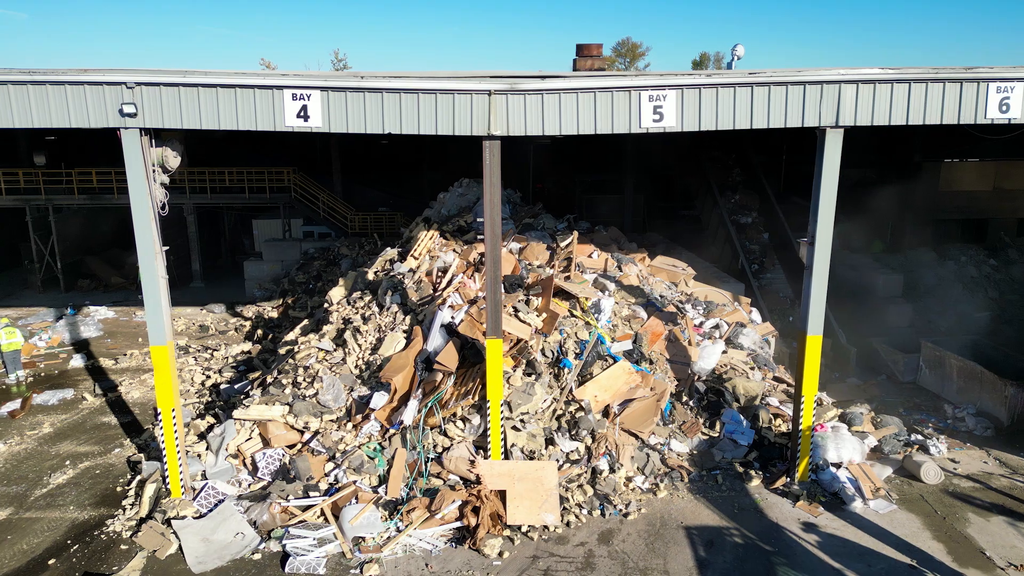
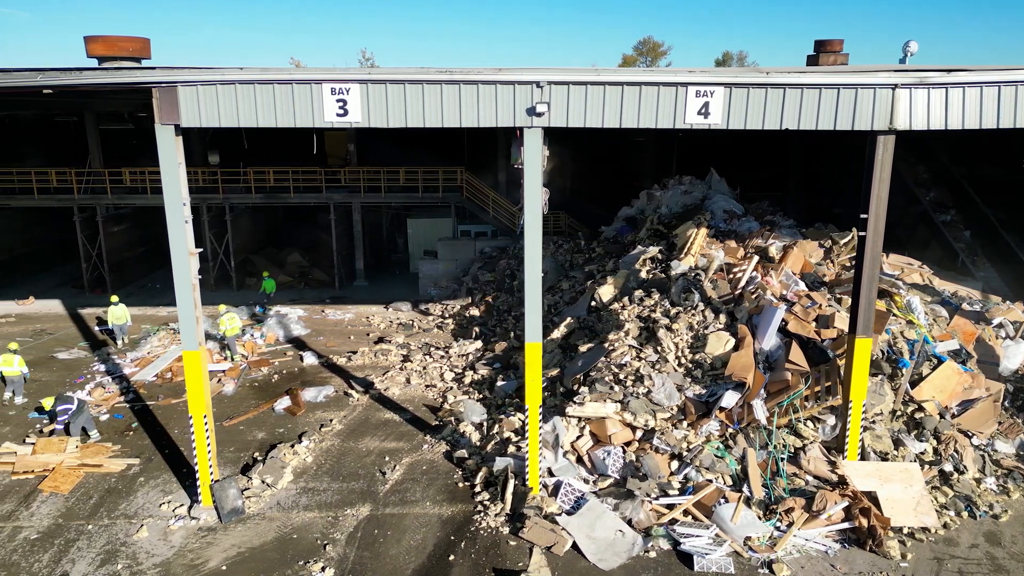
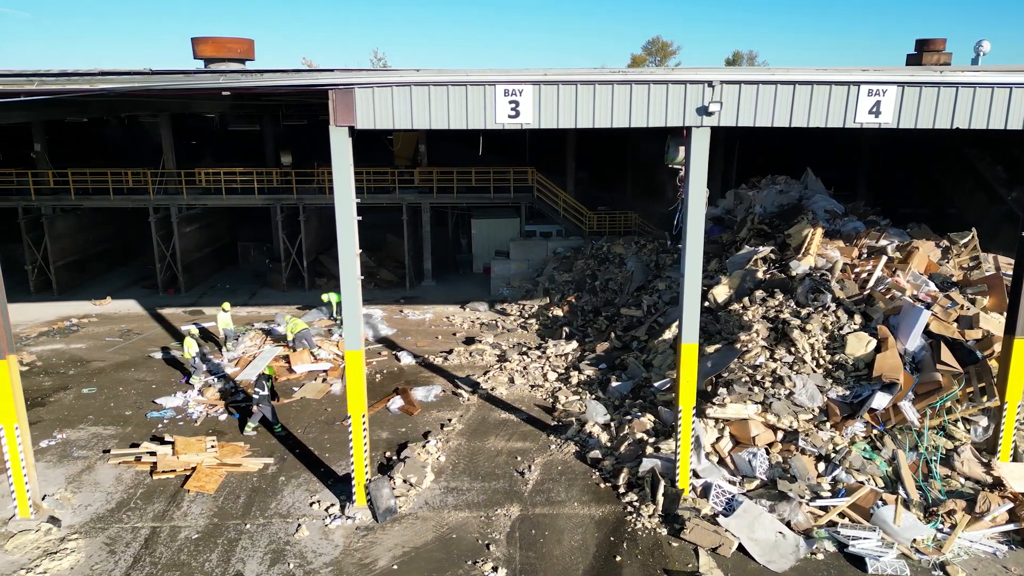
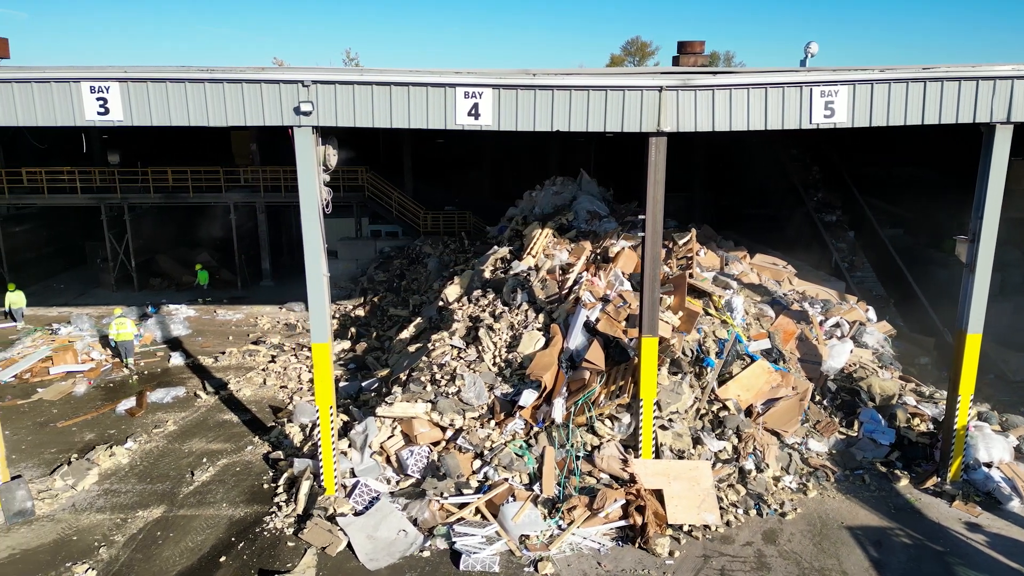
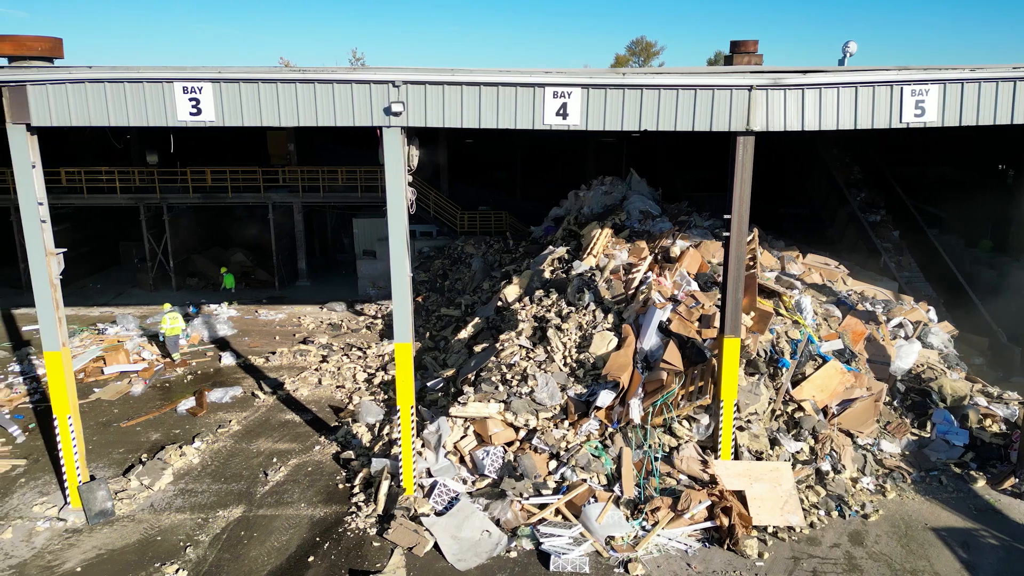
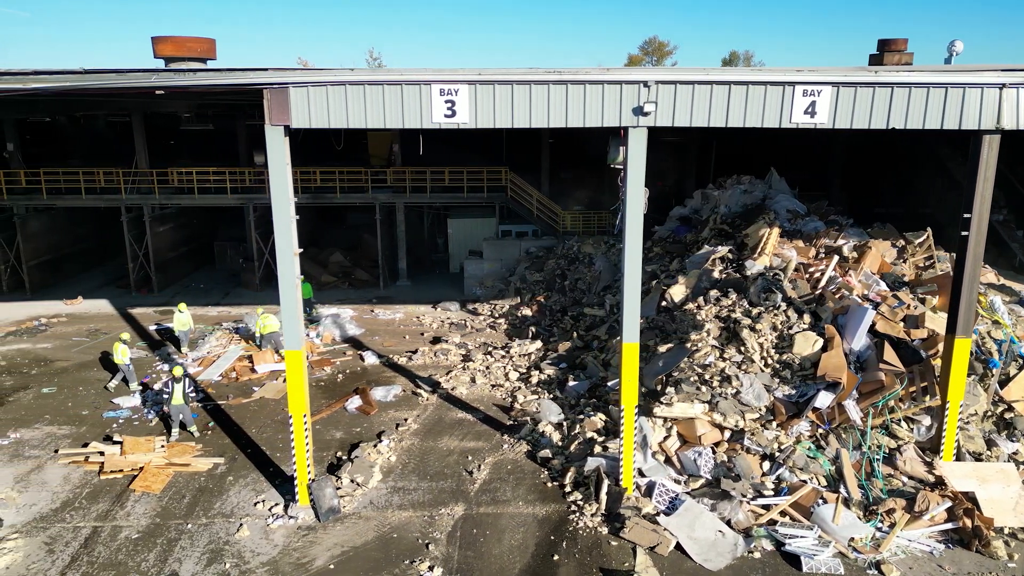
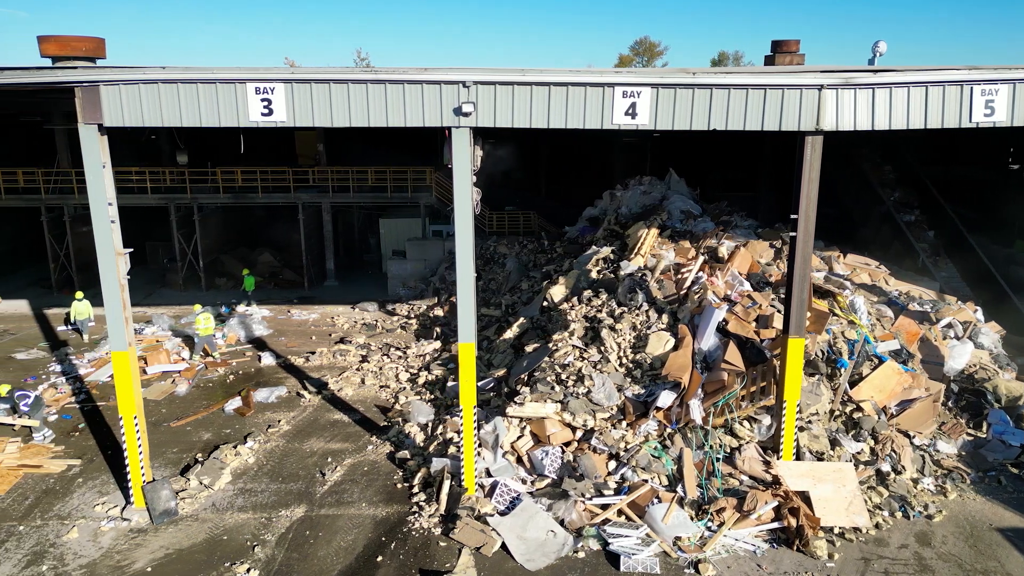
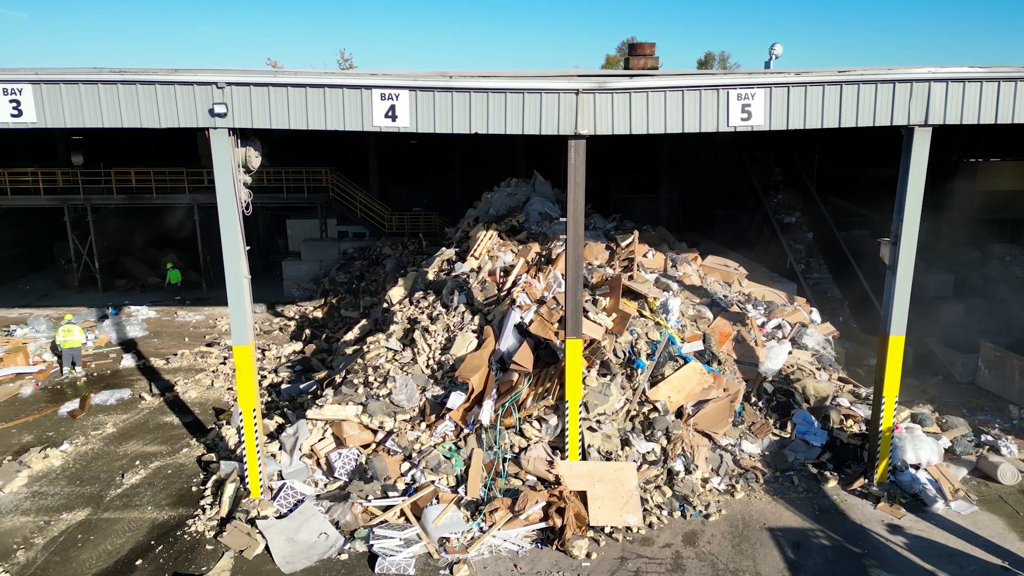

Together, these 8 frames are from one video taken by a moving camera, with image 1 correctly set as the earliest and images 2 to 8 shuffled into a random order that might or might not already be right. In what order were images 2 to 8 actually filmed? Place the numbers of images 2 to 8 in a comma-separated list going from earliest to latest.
8, 4, 5, 7, 2, 6, 3
